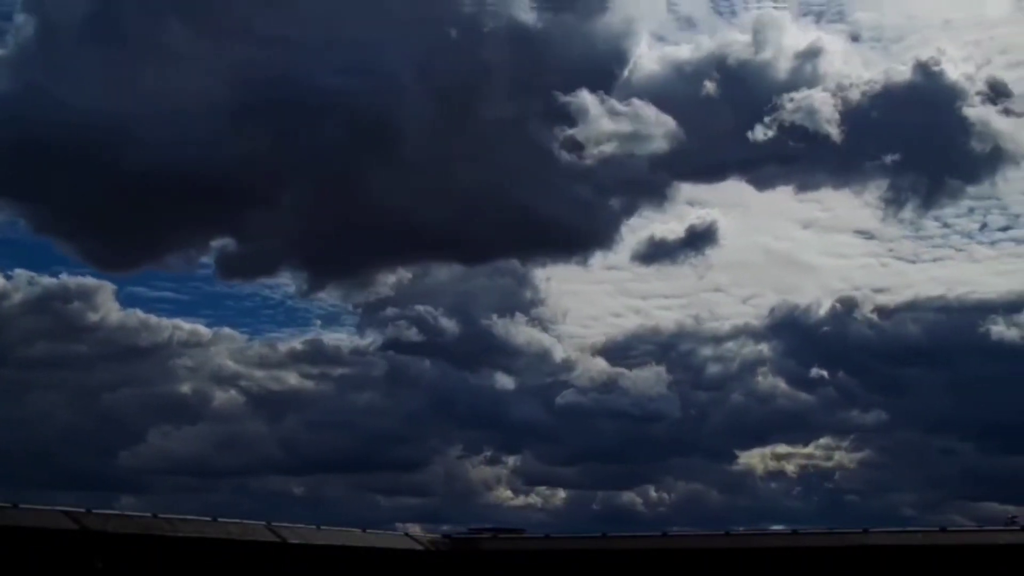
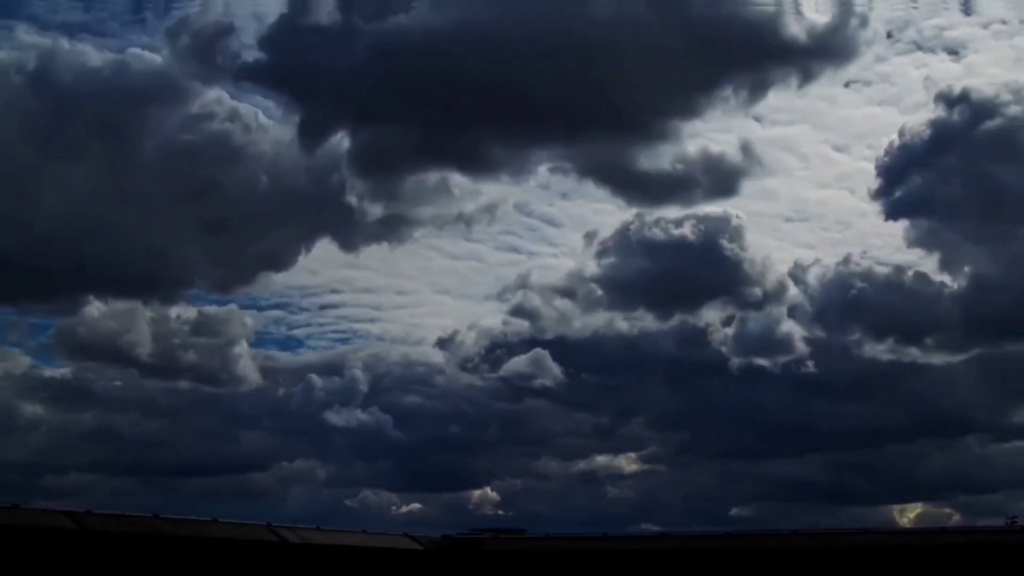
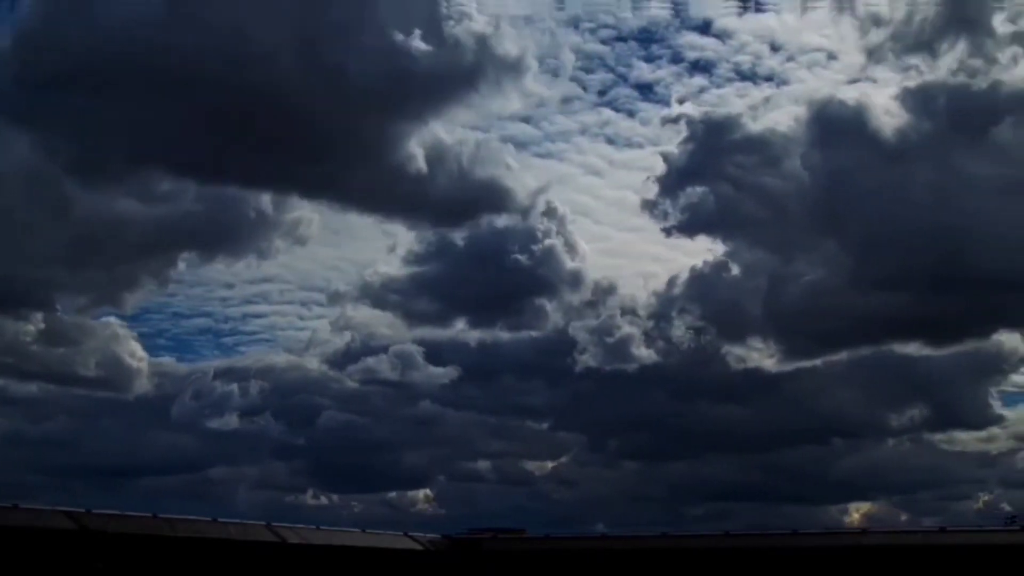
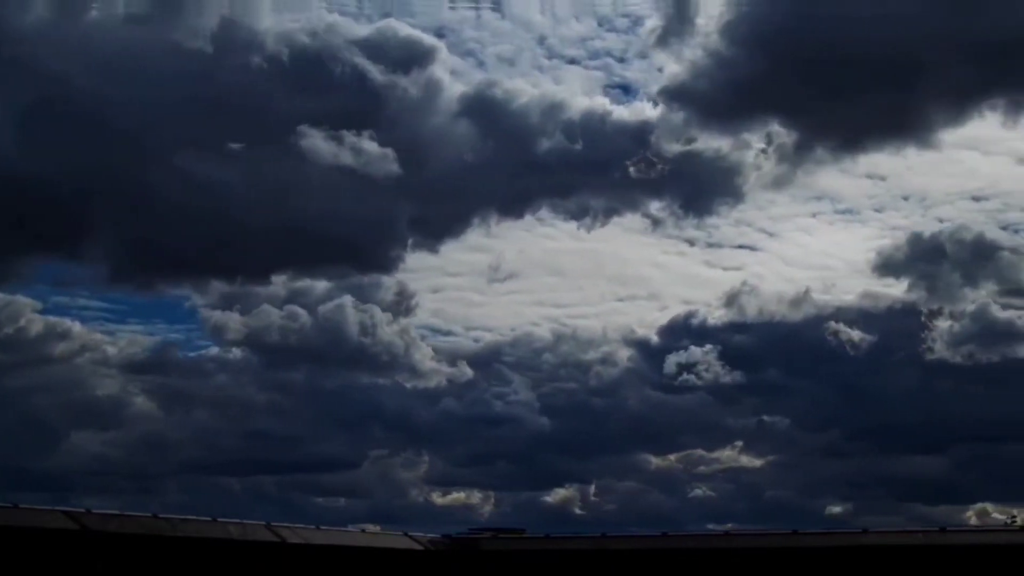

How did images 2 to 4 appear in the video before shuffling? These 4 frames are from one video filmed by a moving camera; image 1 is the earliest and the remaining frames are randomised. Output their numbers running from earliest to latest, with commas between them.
4, 2, 3
